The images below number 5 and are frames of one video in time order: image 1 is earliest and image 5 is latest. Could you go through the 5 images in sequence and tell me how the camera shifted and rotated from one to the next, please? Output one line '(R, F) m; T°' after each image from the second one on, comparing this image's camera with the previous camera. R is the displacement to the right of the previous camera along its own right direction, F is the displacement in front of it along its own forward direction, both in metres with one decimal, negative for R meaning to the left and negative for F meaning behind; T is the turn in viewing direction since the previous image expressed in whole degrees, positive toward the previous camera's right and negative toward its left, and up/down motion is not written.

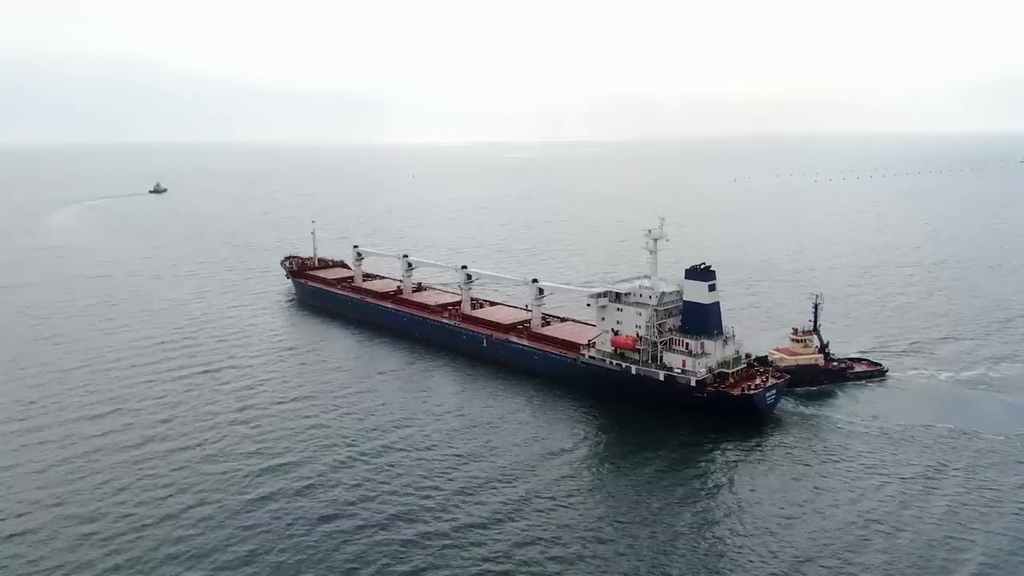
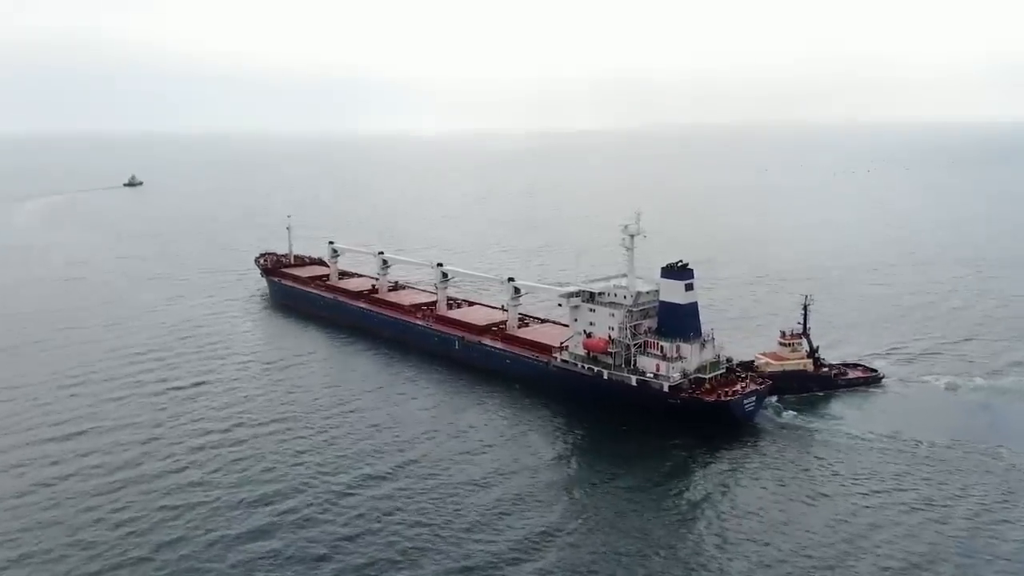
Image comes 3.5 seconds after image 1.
(+4.2, +3.4) m; -2°
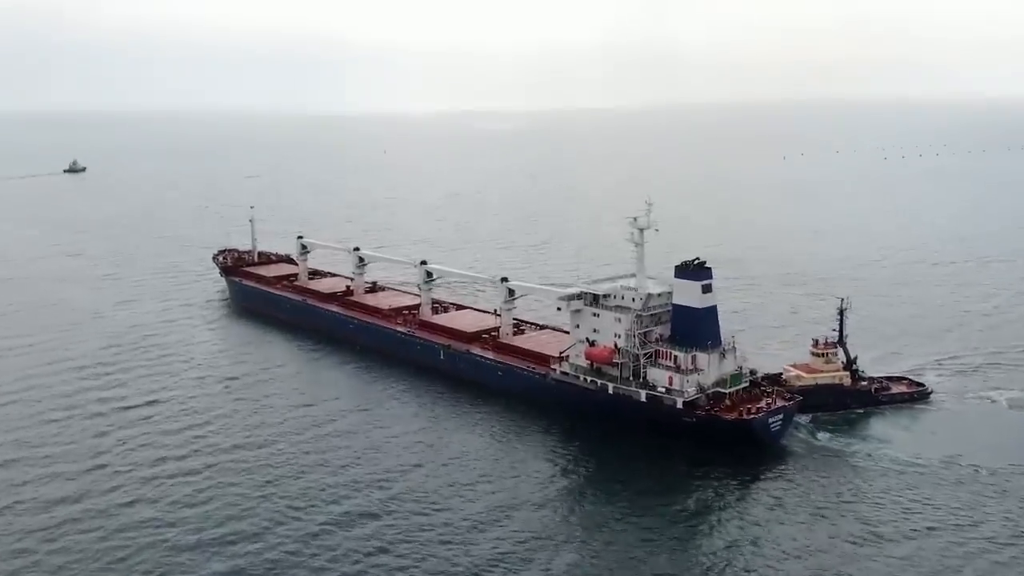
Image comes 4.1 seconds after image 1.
(+0.6, +6.9) m; 0°
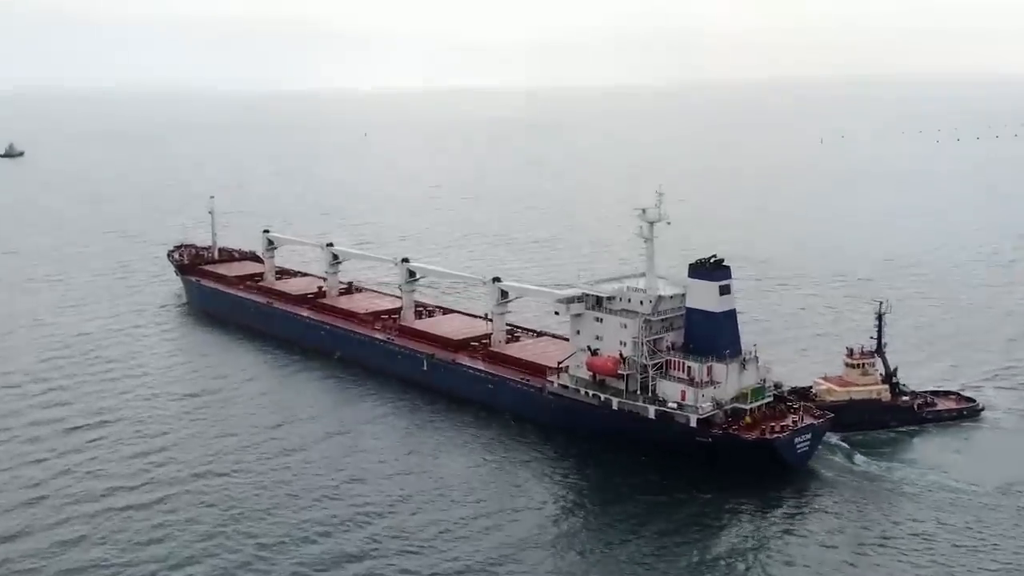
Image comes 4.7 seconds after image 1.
(+0.4, +5.7) m; 0°
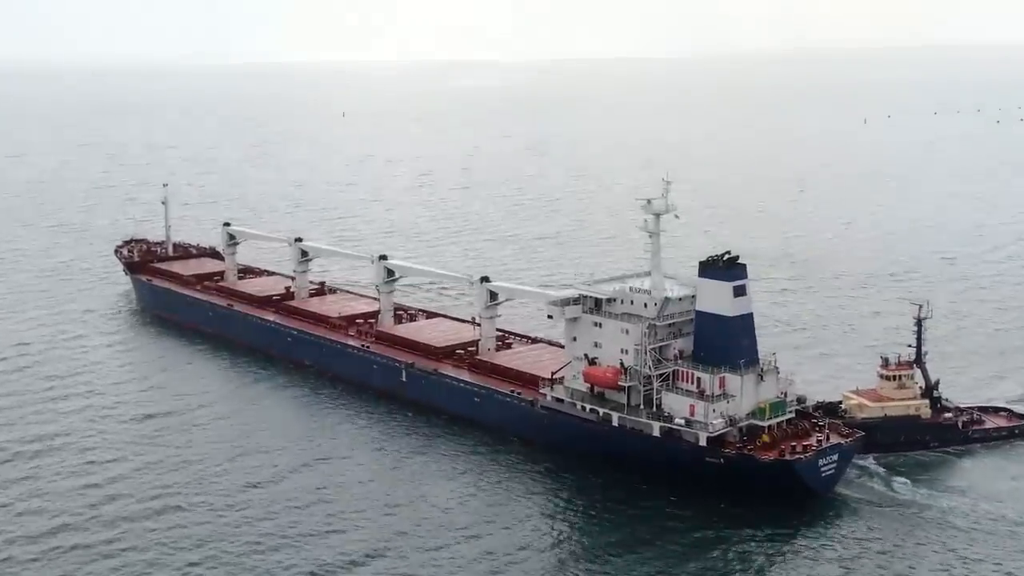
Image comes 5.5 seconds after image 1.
(+0.8, +4.9) m; 0°
